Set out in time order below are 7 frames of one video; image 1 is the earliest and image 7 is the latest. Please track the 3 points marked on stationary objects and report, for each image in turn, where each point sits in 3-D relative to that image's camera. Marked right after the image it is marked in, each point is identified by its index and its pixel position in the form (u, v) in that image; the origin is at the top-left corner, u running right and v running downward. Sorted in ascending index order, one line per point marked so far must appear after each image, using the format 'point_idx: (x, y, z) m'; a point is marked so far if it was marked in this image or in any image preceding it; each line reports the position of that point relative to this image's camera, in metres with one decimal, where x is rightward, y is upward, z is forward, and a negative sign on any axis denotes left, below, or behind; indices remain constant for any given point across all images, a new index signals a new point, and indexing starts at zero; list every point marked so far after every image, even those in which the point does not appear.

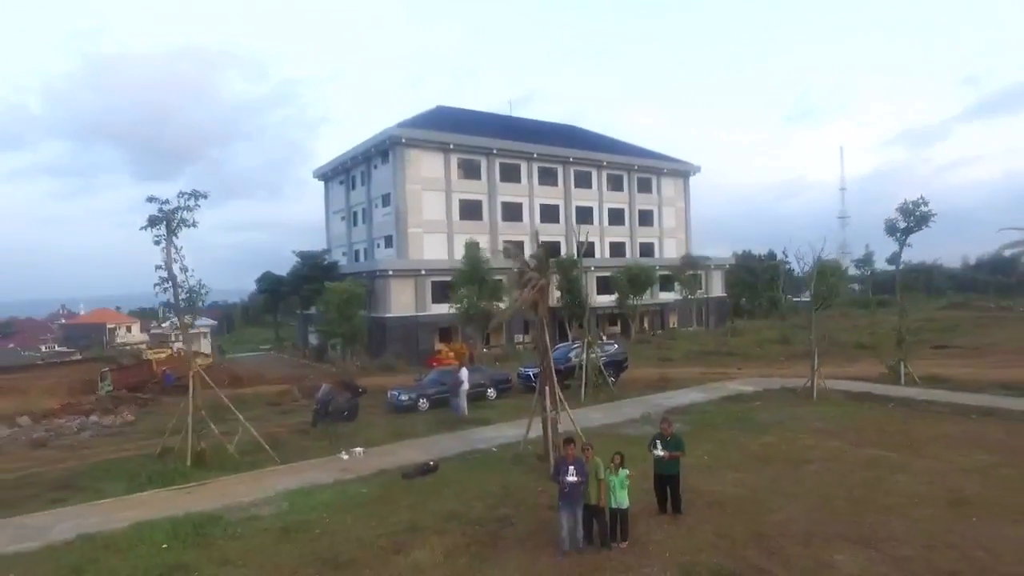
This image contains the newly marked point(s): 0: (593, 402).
0: (+1.7, -2.4, +12.9) m
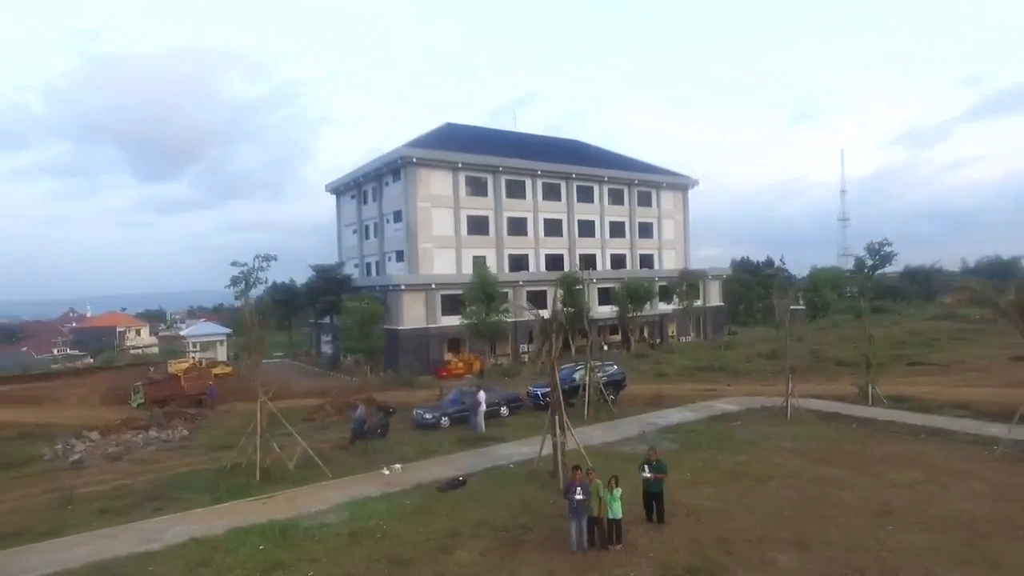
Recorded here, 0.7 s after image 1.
0: (+1.9, -3.1, +14.6) m
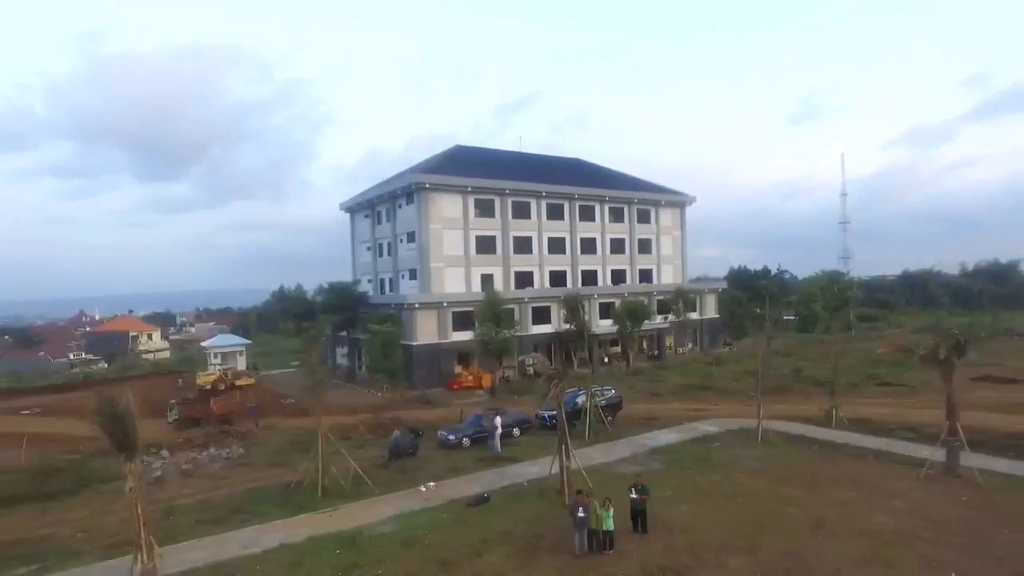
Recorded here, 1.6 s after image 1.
0: (+2.2, -4.1, +17.0) m
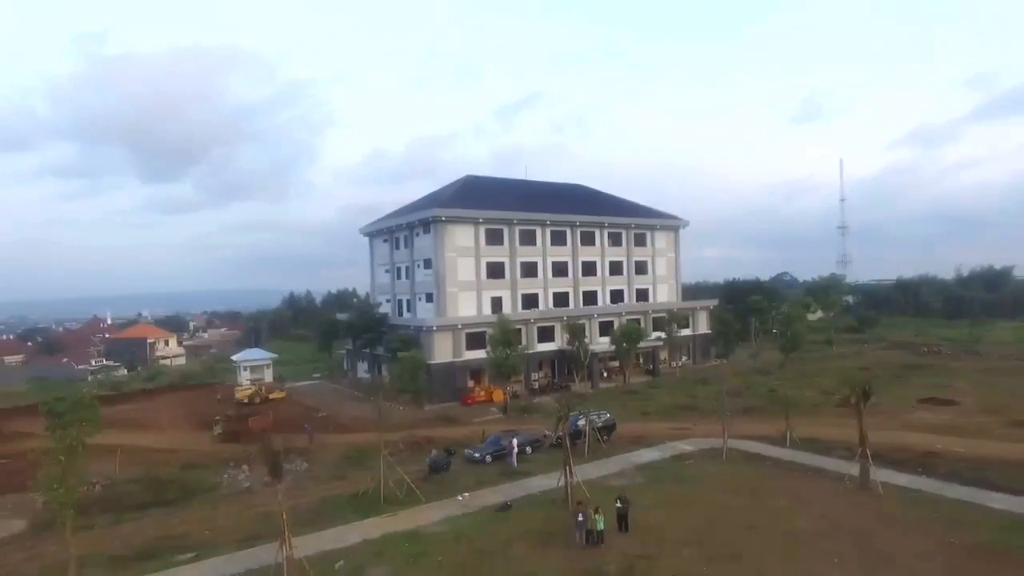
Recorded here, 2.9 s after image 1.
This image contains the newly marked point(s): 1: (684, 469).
0: (+2.7, -5.7, +21.0) m
1: (+5.3, -5.5, +19.4) m
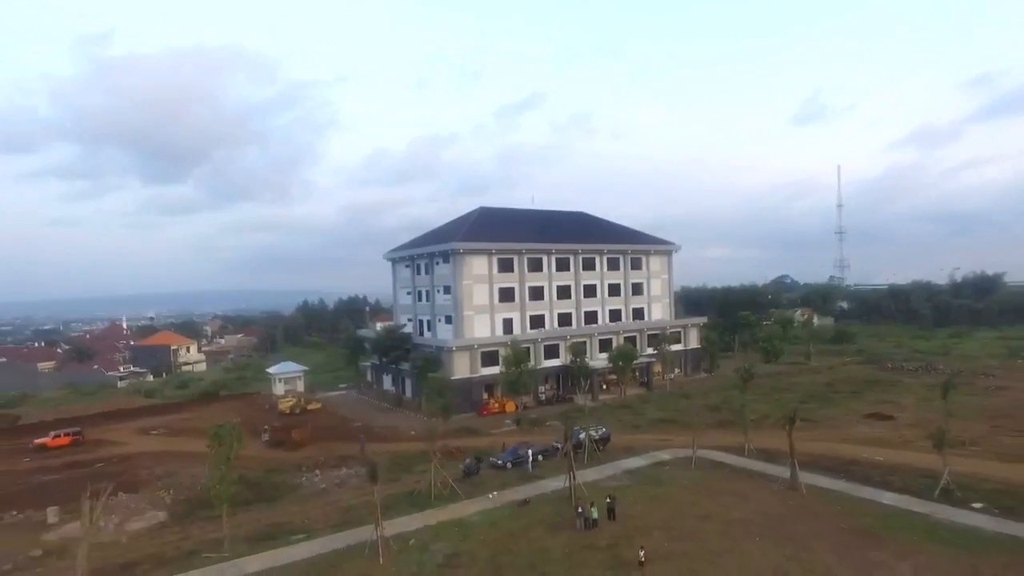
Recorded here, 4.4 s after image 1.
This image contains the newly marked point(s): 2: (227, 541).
0: (+3.3, -7.5, +26.7) m
1: (+5.9, -7.3, +25.1) m
2: (-8.9, -7.9, +19.9) m
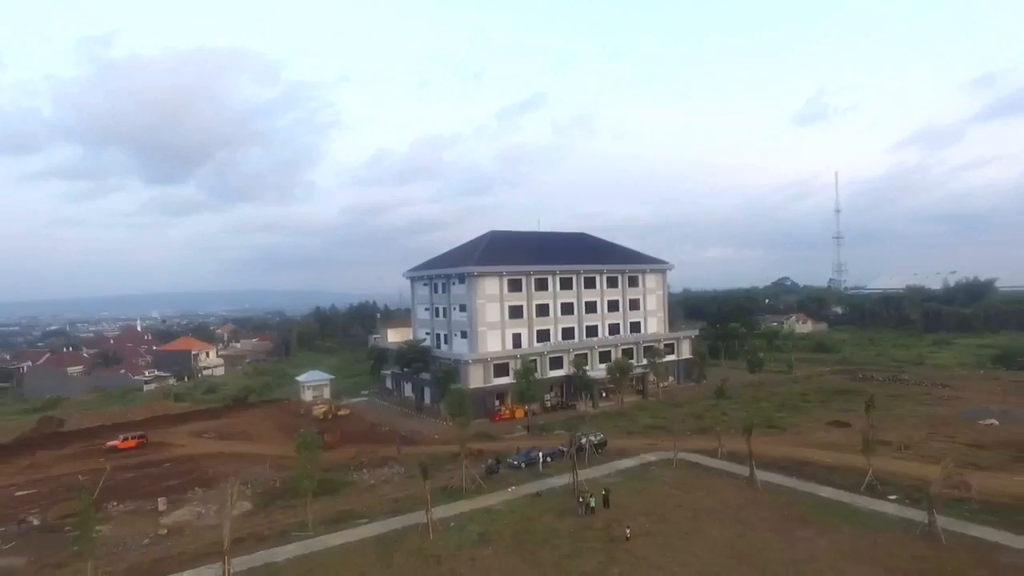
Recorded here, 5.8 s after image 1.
0: (+4.0, -9.1, +32.5) m
1: (+6.6, -8.9, +30.8) m
2: (-8.2, -9.5, +25.7) m
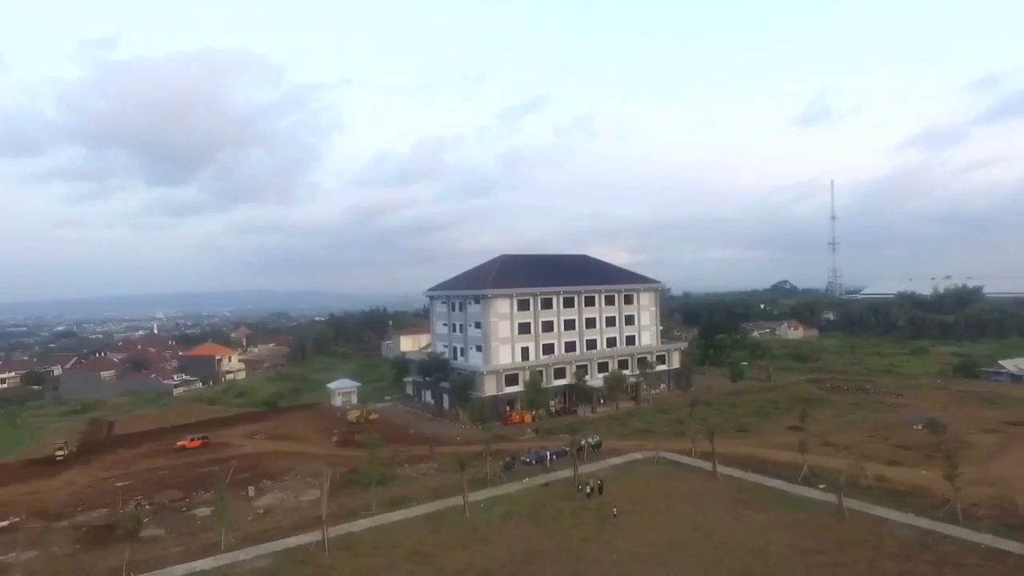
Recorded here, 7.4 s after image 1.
0: (+4.8, -11.0, +40.1) m
1: (+7.4, -10.9, +38.5) m
2: (-7.5, -11.4, +33.4) m
